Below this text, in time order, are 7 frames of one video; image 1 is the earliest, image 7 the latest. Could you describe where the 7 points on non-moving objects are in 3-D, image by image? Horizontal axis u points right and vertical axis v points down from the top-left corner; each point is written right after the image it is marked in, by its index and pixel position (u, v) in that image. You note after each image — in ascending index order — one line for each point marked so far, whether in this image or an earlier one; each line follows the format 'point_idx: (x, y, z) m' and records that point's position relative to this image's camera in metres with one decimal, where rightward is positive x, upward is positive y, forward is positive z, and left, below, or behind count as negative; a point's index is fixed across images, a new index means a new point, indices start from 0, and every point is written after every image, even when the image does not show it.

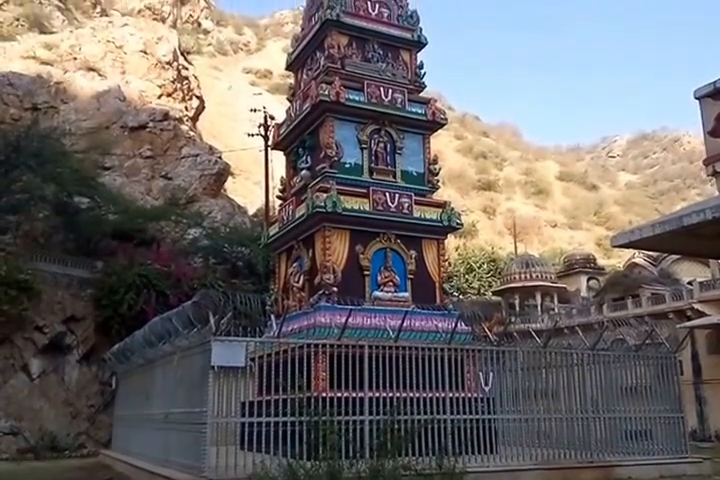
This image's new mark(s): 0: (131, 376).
0: (-5.1, -2.9, +13.8) m
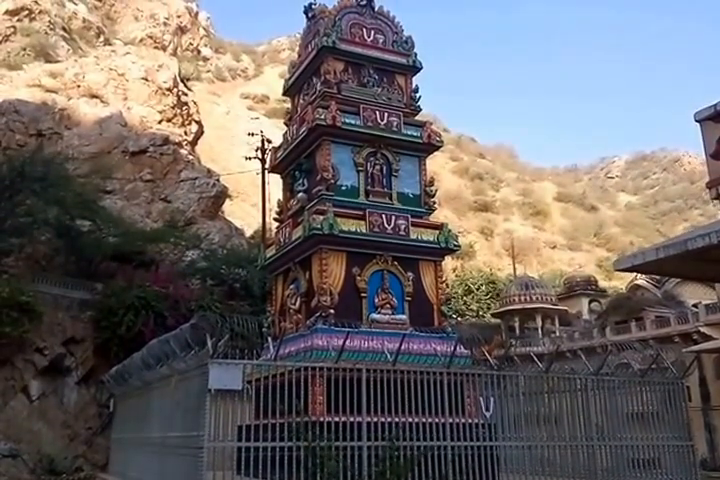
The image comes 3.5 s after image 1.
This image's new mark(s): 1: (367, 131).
0: (-5.1, -3.4, +13.8) m
1: (+0.3, +2.9, +16.3) m
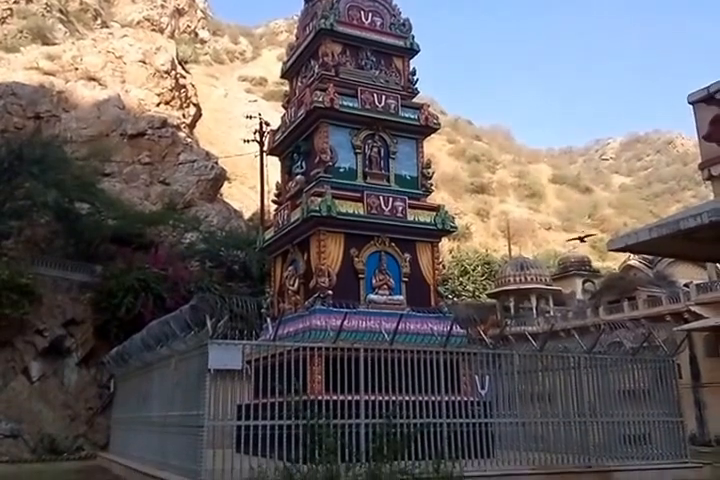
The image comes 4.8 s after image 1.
0: (-5.2, -3.1, +13.9) m
1: (+0.2, +3.4, +16.4) m
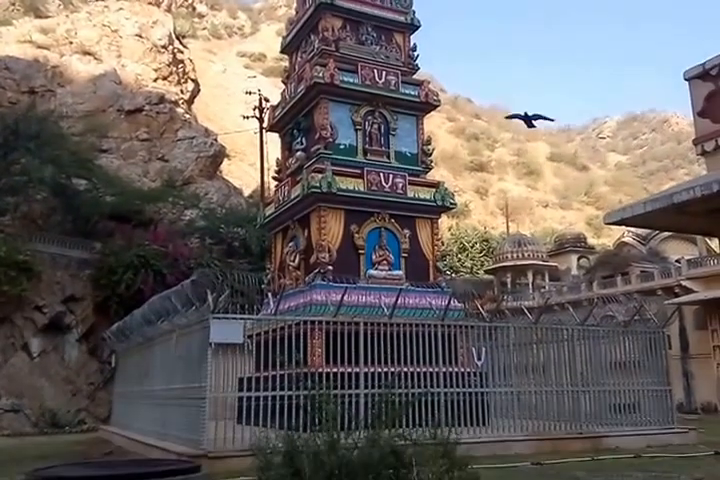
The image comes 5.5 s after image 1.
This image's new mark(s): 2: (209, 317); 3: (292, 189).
0: (-5.2, -2.5, +14.0) m
1: (+0.1, +4.0, +16.4) m
2: (-2.4, -1.2, +10.0) m
3: (-1.9, +1.3, +16.3) m
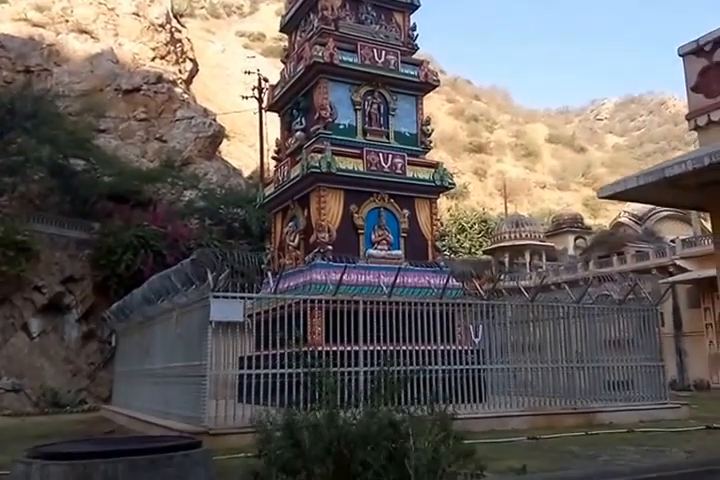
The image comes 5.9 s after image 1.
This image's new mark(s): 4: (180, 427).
0: (-5.3, -2.1, +14.0) m
1: (0.0, +4.4, +16.3) m
2: (-2.4, -0.9, +10.0) m
3: (-2.0, +1.8, +16.3) m
4: (-3.0, -3.1, +10.3) m
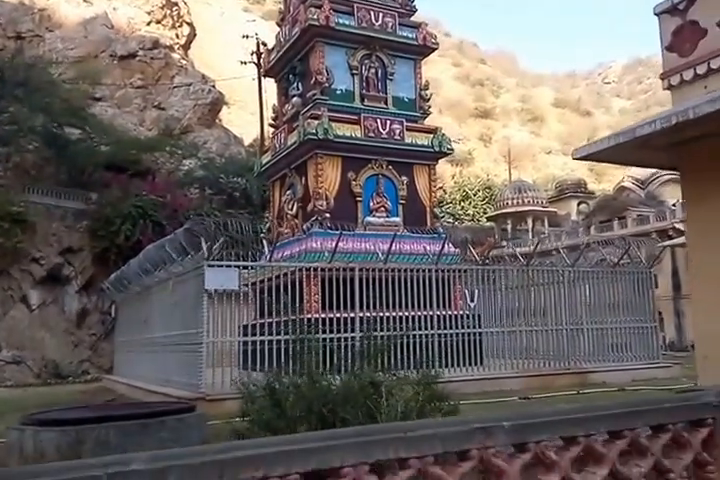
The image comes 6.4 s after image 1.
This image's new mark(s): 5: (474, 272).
0: (-5.2, -1.4, +14.1) m
1: (0.0, +5.2, +16.0) m
2: (-2.5, -0.4, +10.0) m
3: (-1.9, +2.6, +16.2) m
4: (-3.0, -2.6, +10.4) m
5: (+2.1, -0.7, +11.3) m
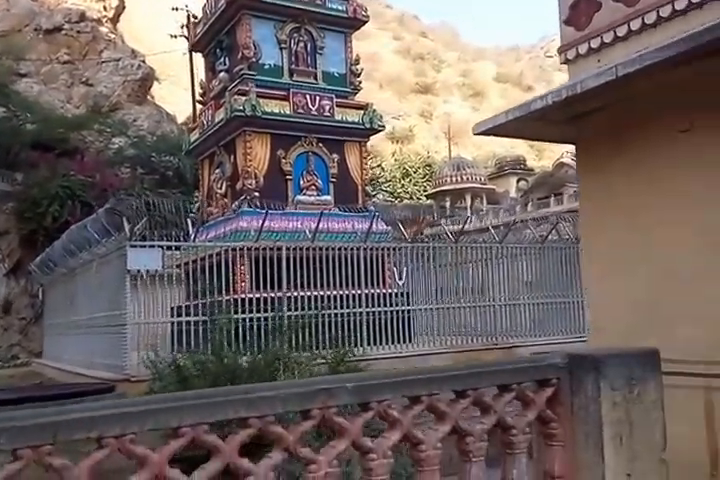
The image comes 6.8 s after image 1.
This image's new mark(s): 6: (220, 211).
0: (-6.5, -1.0, +13.8) m
1: (-1.3, +5.8, +15.6) m
2: (-3.7, -0.1, +9.7) m
3: (-3.2, +3.1, +15.8) m
4: (-4.2, -2.3, +10.2) m
5: (+0.9, -0.3, +11.1) m
6: (-3.1, +0.7, +15.8) m
